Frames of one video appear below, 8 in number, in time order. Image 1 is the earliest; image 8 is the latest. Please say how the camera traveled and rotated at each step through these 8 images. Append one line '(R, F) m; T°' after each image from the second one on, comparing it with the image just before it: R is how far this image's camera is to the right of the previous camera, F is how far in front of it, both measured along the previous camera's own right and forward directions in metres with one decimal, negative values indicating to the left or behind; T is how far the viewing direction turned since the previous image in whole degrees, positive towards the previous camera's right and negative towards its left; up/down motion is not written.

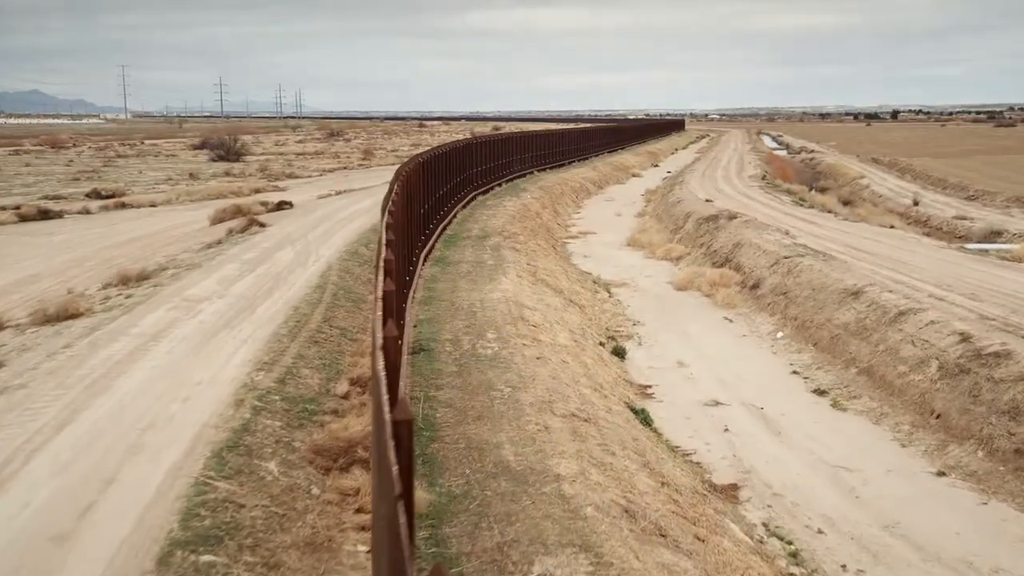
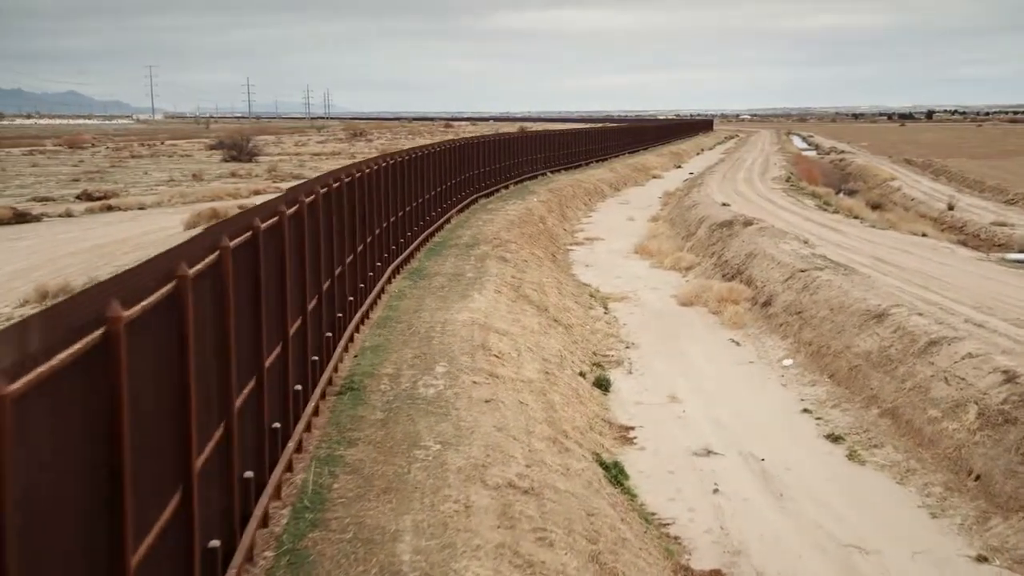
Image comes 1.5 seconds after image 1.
(+1.0, +2.9) m; -1°
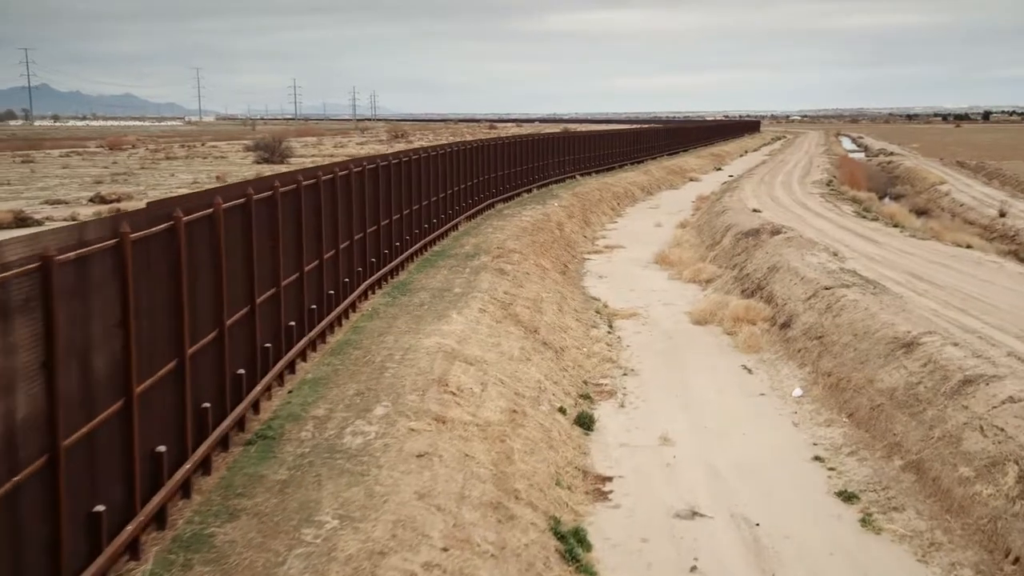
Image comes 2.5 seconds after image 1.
(+1.1, +2.3) m; -2°
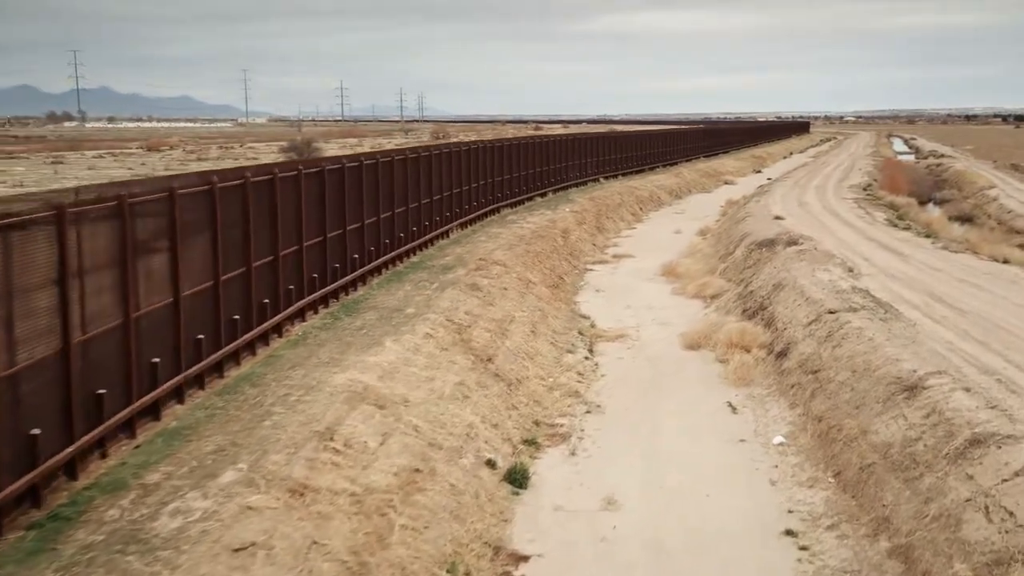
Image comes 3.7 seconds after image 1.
(+1.5, +2.6) m; -2°
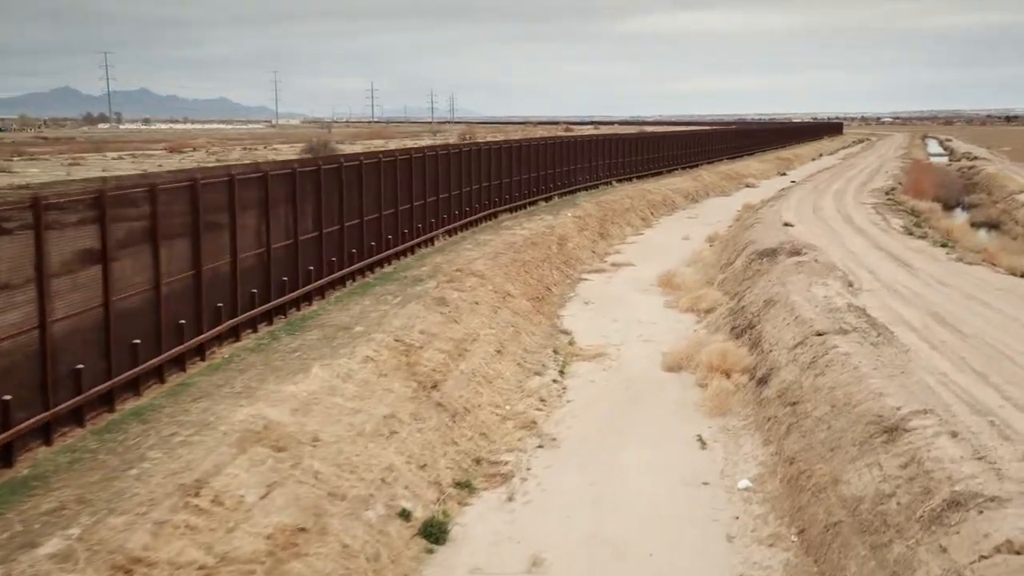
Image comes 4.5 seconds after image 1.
(+1.2, +1.7) m; -2°
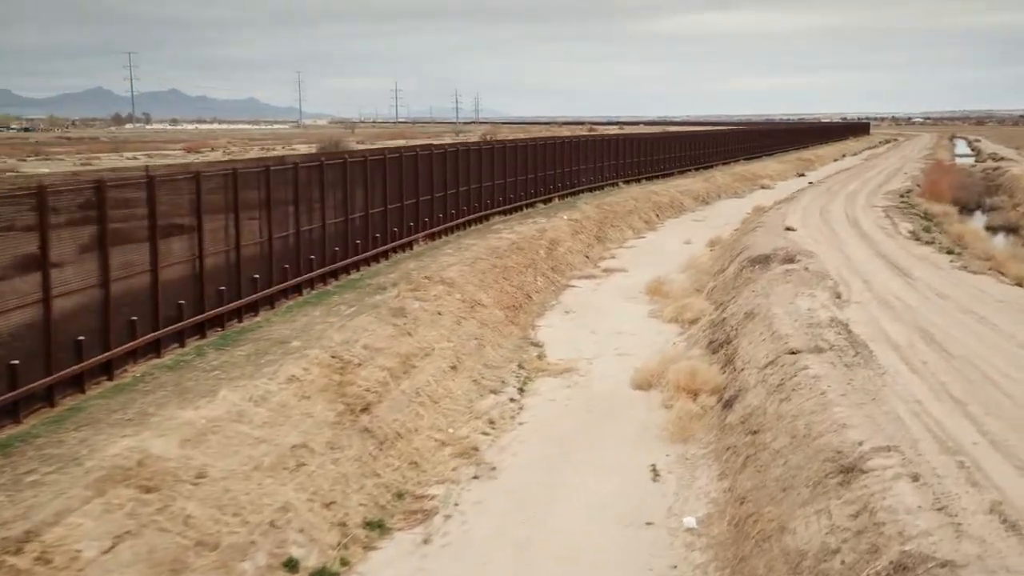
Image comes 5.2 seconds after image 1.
(+1.1, +1.4) m; -1°
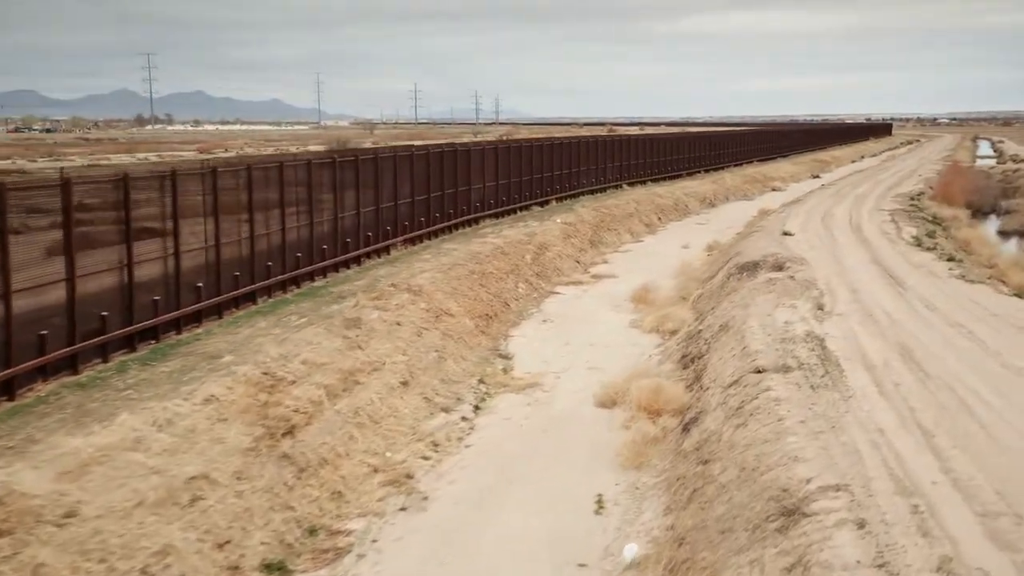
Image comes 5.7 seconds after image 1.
(+1.0, +1.2) m; -1°
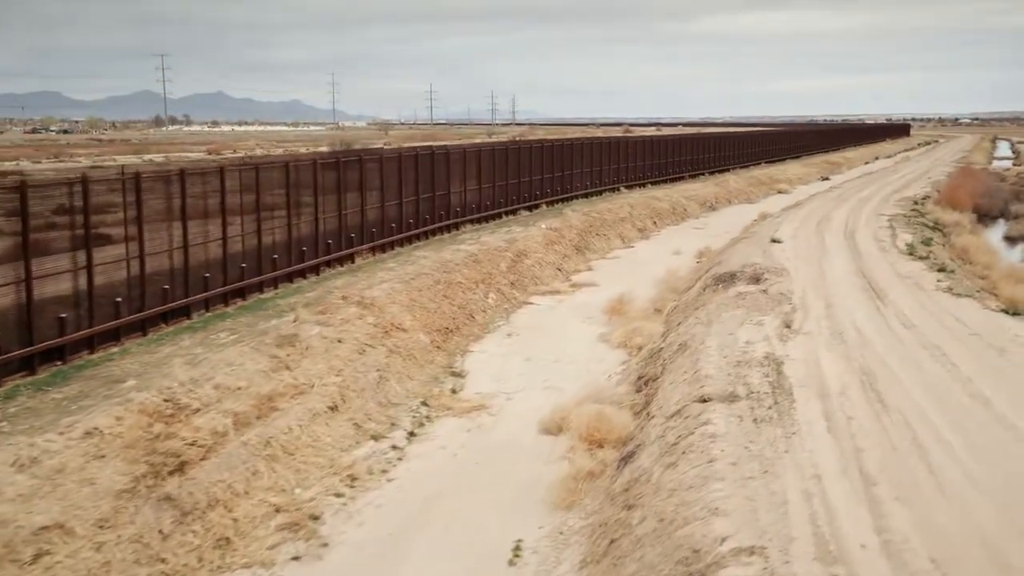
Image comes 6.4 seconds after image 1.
(+1.1, +1.3) m; -1°
